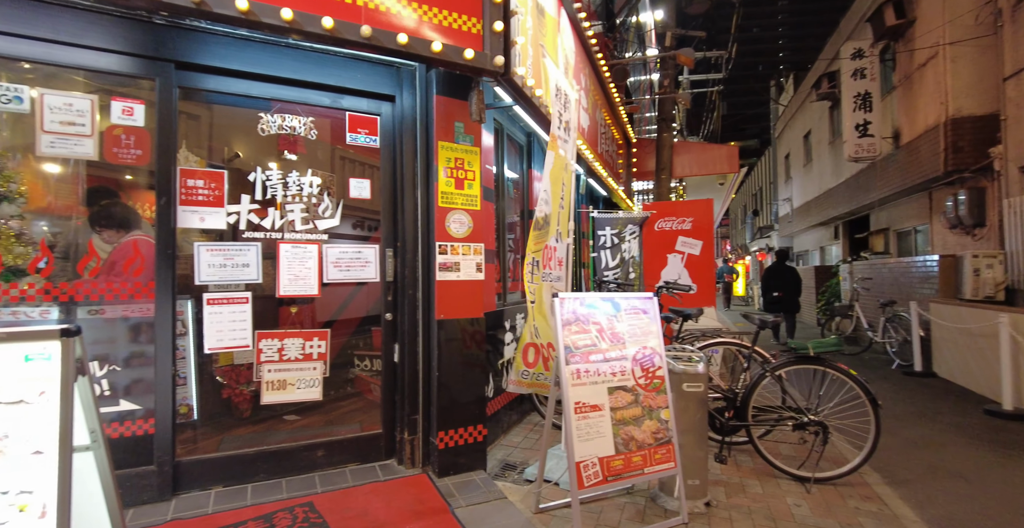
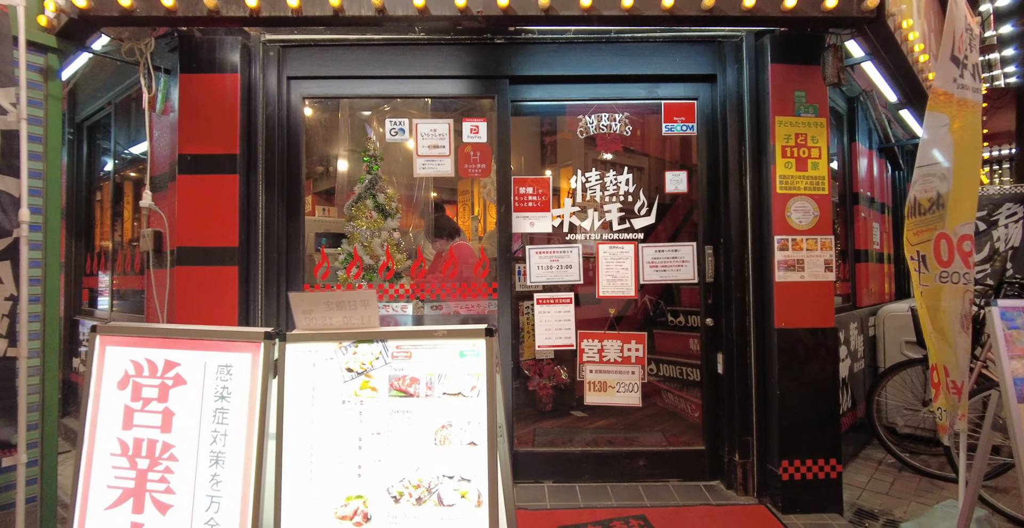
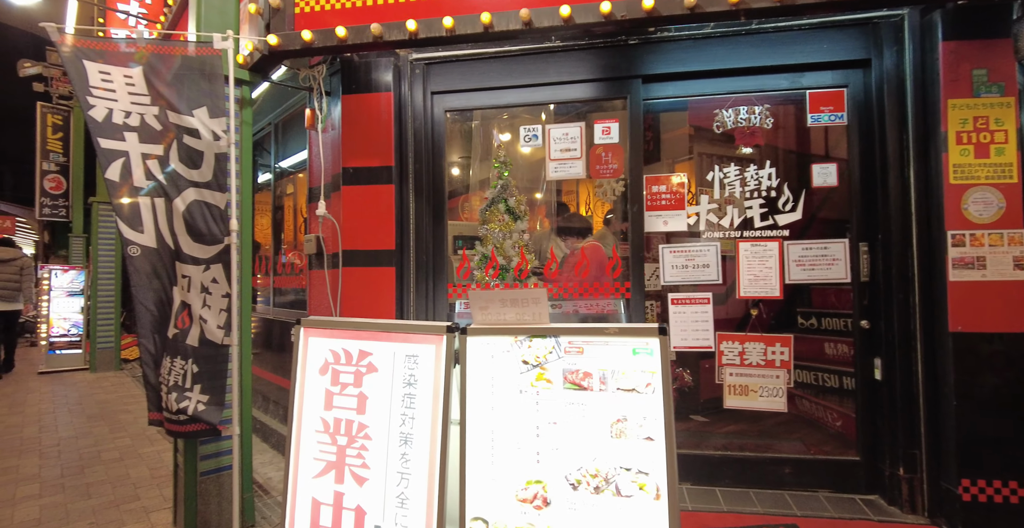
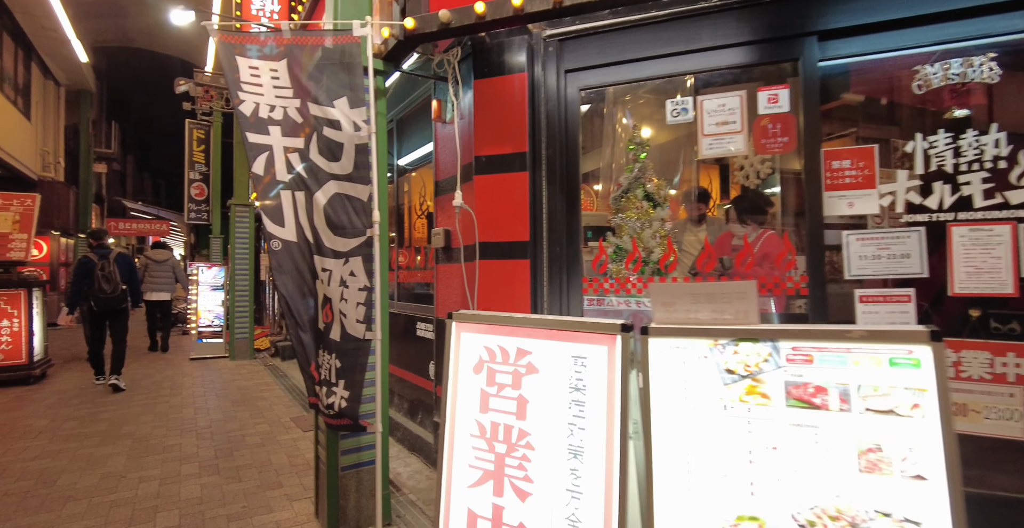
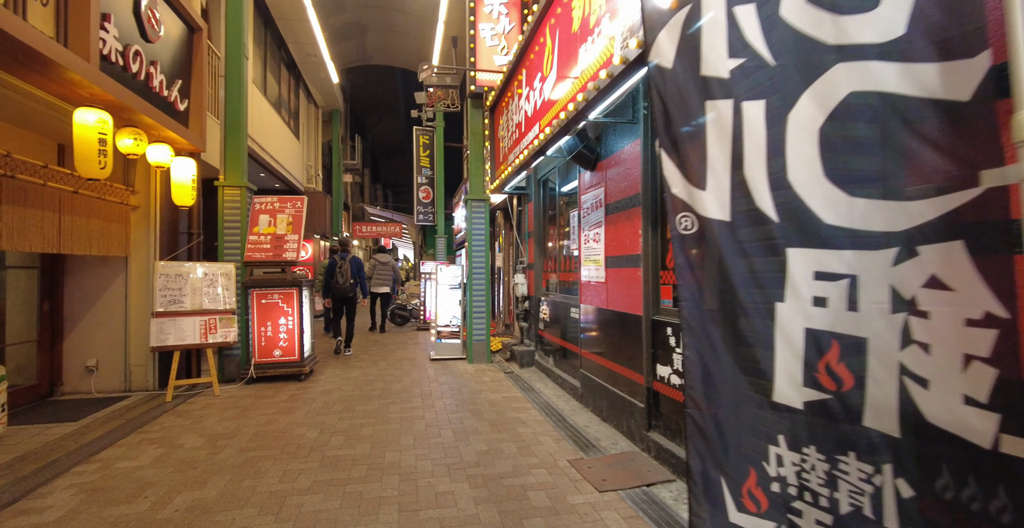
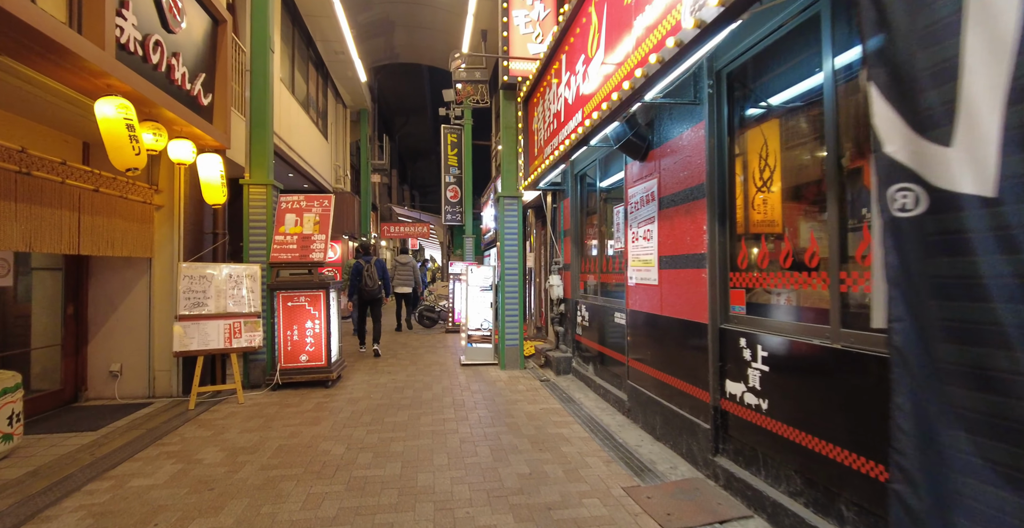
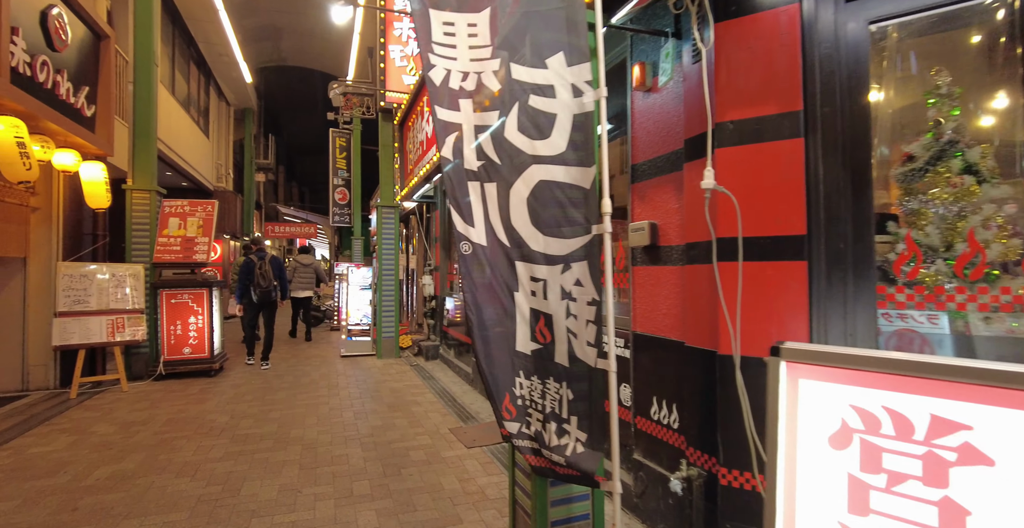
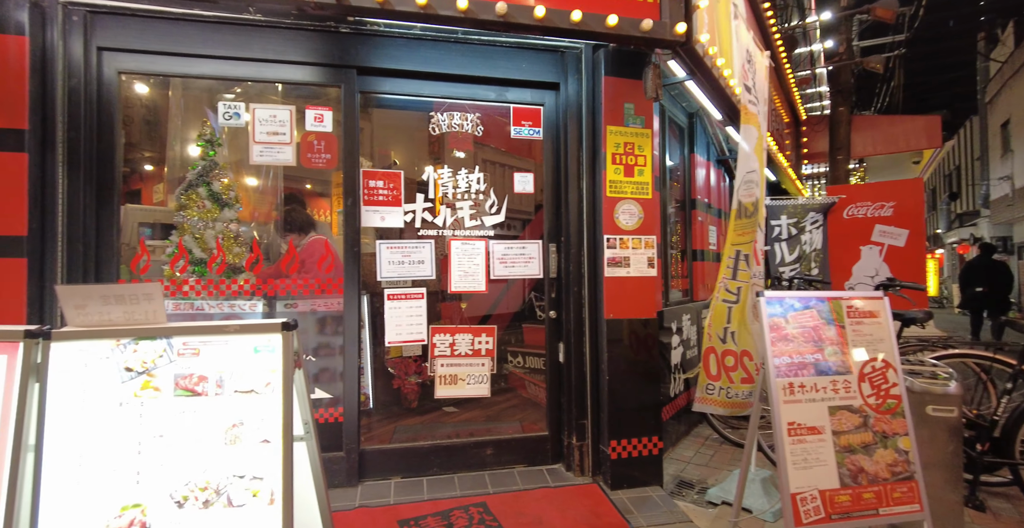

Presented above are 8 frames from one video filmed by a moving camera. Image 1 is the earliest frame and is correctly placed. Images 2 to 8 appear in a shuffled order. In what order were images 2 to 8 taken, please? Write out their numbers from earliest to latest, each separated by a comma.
8, 2, 3, 4, 7, 5, 6
